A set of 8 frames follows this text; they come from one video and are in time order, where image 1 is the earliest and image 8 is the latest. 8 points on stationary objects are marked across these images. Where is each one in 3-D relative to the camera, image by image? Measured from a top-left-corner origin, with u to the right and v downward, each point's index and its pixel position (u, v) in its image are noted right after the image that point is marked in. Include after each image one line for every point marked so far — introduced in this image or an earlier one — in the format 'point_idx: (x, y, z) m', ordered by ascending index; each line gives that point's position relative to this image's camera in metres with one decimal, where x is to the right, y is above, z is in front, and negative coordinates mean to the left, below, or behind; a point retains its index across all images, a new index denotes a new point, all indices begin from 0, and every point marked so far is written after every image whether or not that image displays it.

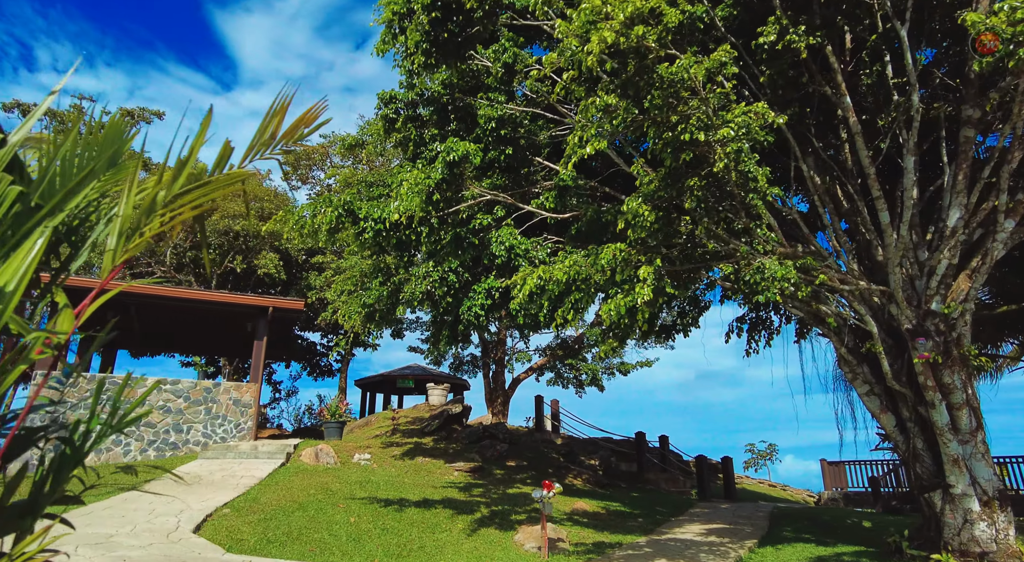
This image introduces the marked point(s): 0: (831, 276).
0: (+5.0, +0.1, +9.3) m
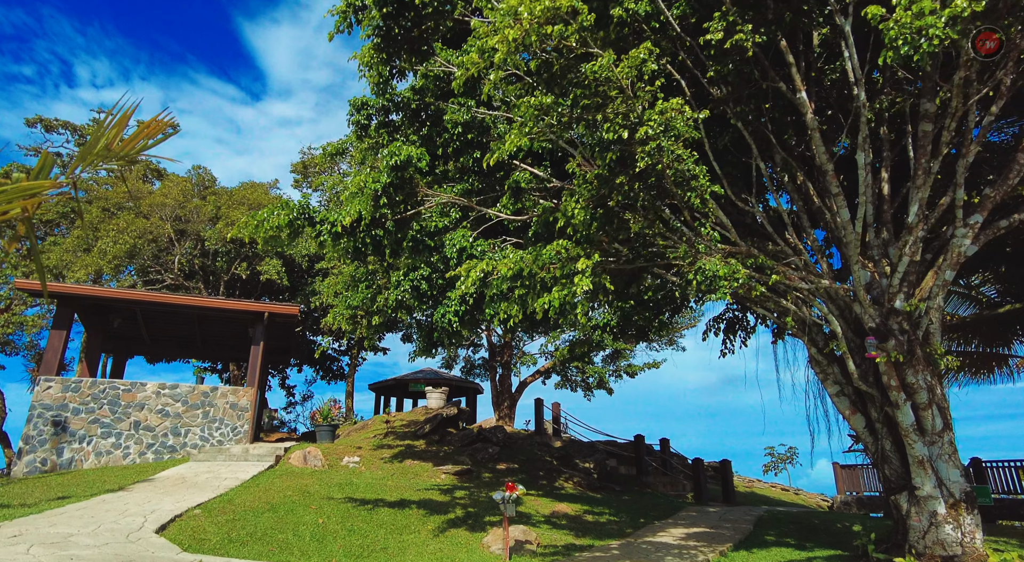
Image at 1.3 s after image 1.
0: (+4.3, +0.1, +9.2) m
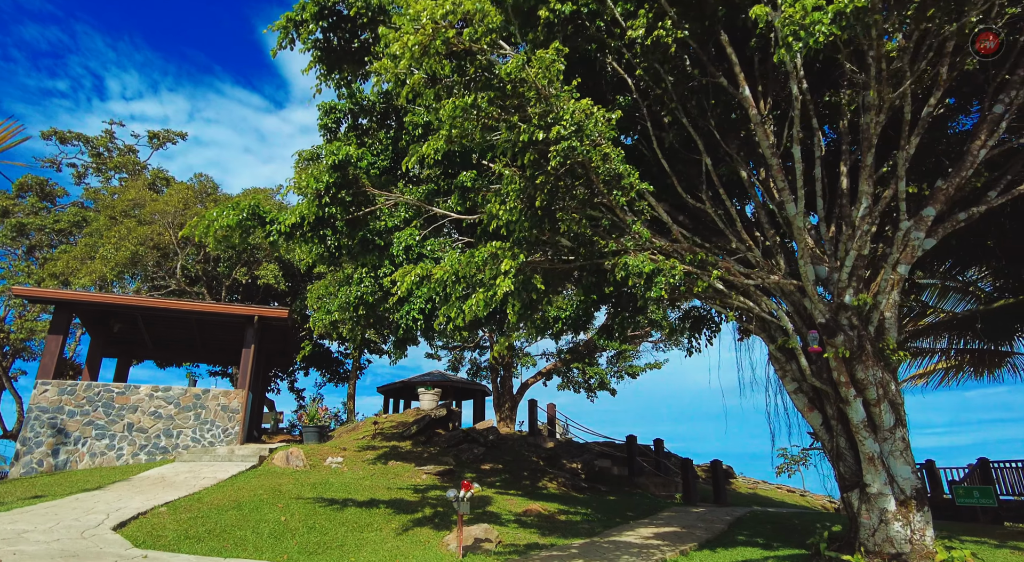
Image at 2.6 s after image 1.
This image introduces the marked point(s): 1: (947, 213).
0: (+3.5, +0.2, +9.1) m
1: (+7.3, +1.2, +9.9) m
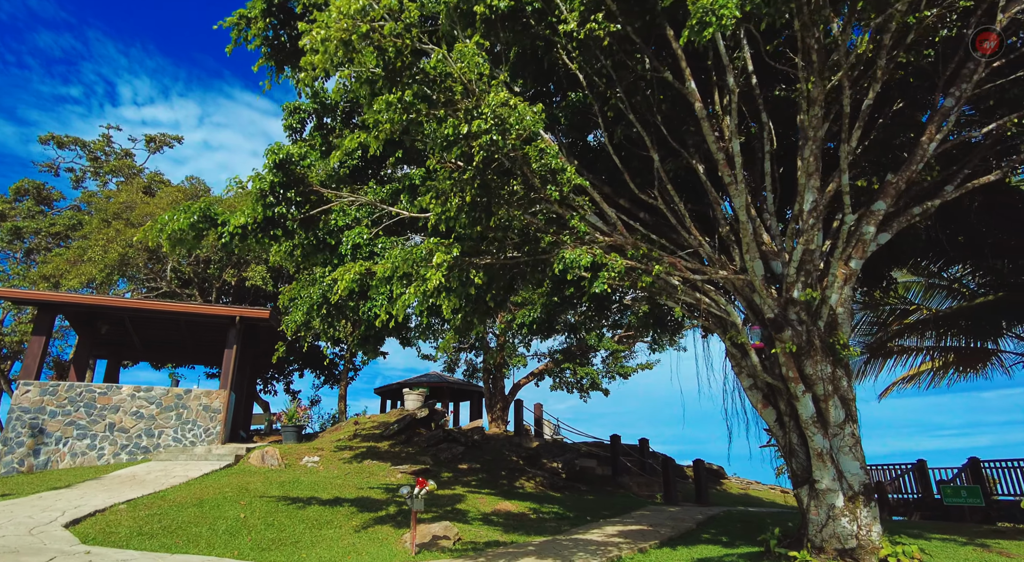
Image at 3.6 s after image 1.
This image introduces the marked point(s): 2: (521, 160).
0: (+2.7, +0.2, +9.1) m
1: (+6.5, +1.3, +9.8) m
2: (+0.1, +1.5, +7.3) m
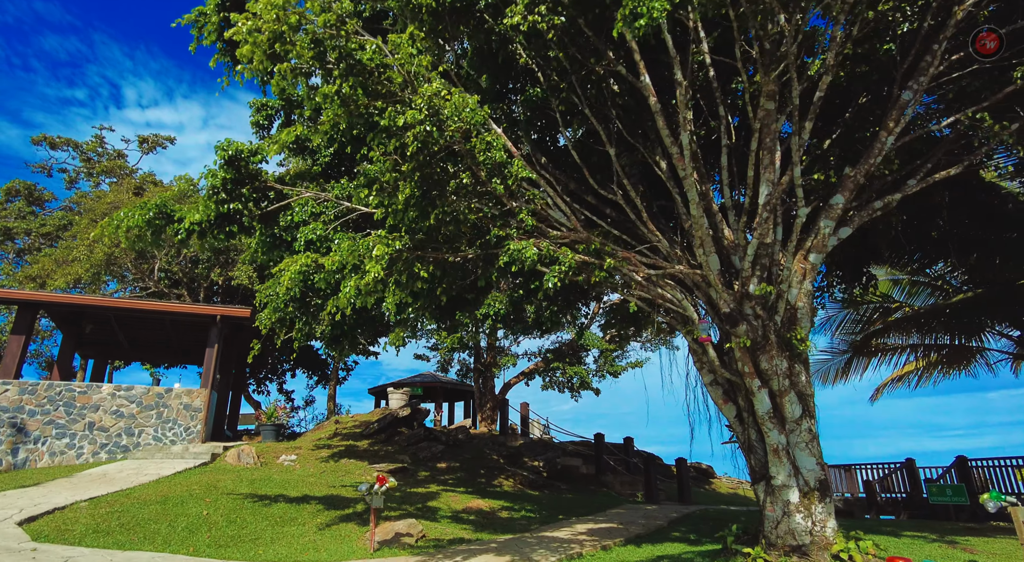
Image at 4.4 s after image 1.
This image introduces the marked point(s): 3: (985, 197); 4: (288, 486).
0: (+2.0, +0.3, +9.1) m
1: (+5.9, +1.3, +9.8) m
2: (-0.6, +1.6, +7.2) m
3: (+10.2, +1.8, +12.7) m
4: (-5.2, -4.8, +13.6) m
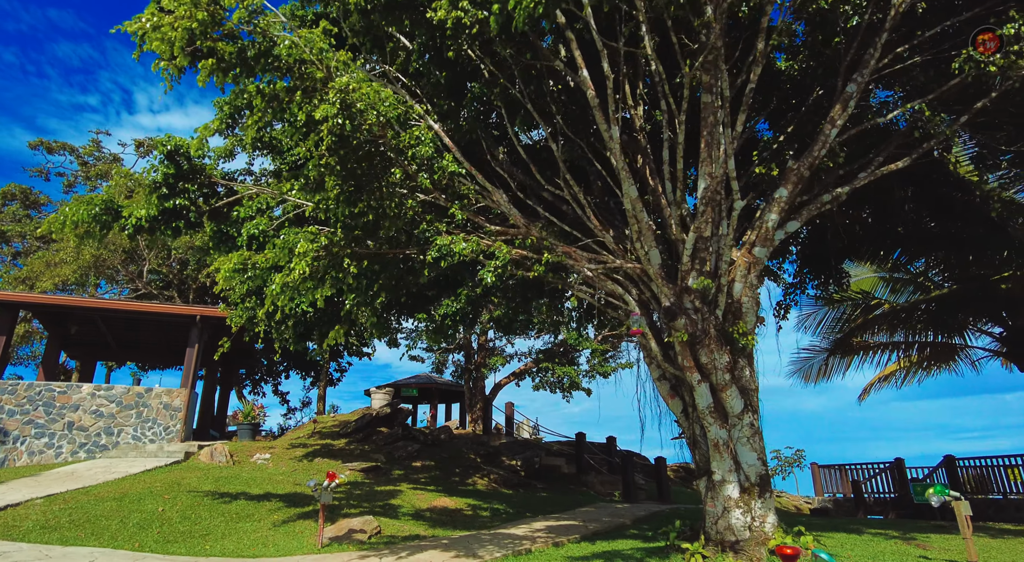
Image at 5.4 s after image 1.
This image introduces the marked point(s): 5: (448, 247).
0: (+1.1, +0.4, +9.0) m
1: (+5.0, +1.4, +9.7) m
2: (-1.5, +1.7, +7.2) m
3: (+9.3, +1.9, +12.5) m
4: (-6.0, -4.7, +13.7) m
5: (-0.8, +0.4, +7.4) m
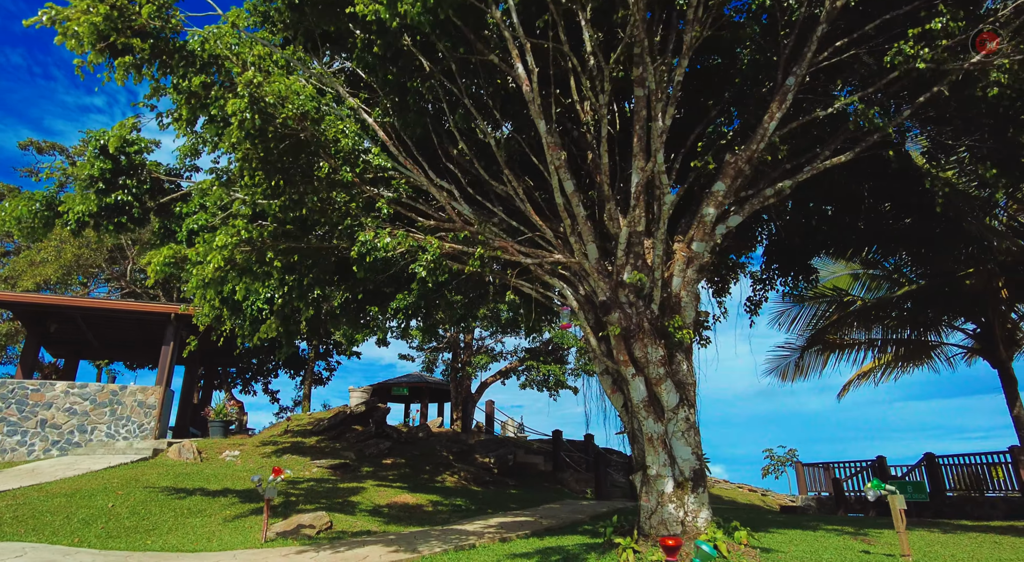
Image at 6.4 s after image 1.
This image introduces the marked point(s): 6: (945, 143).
0: (+0.1, +0.5, +9.0) m
1: (+4.0, +1.5, +9.7) m
2: (-2.4, +1.7, +7.2) m
3: (+8.4, +2.0, +12.5) m
4: (-6.9, -4.6, +13.7) m
5: (-1.7, +0.5, +7.4) m
6: (+7.9, +2.5, +10.7) m
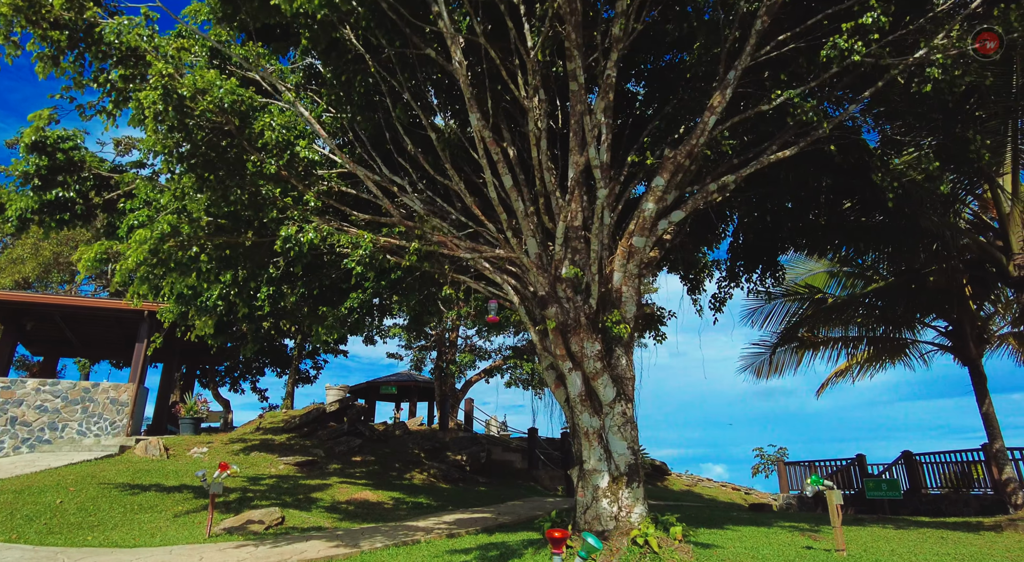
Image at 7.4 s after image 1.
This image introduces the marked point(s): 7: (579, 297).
0: (-0.8, +0.6, +9.0) m
1: (+3.1, +1.6, +9.6) m
2: (-3.4, +1.8, +7.2) m
3: (+7.5, +2.1, +12.5) m
4: (-7.8, -4.6, +13.7) m
5: (-2.6, +0.6, +7.3) m
6: (+7.0, +2.6, +10.7) m
7: (+1.0, -0.2, +8.5) m
